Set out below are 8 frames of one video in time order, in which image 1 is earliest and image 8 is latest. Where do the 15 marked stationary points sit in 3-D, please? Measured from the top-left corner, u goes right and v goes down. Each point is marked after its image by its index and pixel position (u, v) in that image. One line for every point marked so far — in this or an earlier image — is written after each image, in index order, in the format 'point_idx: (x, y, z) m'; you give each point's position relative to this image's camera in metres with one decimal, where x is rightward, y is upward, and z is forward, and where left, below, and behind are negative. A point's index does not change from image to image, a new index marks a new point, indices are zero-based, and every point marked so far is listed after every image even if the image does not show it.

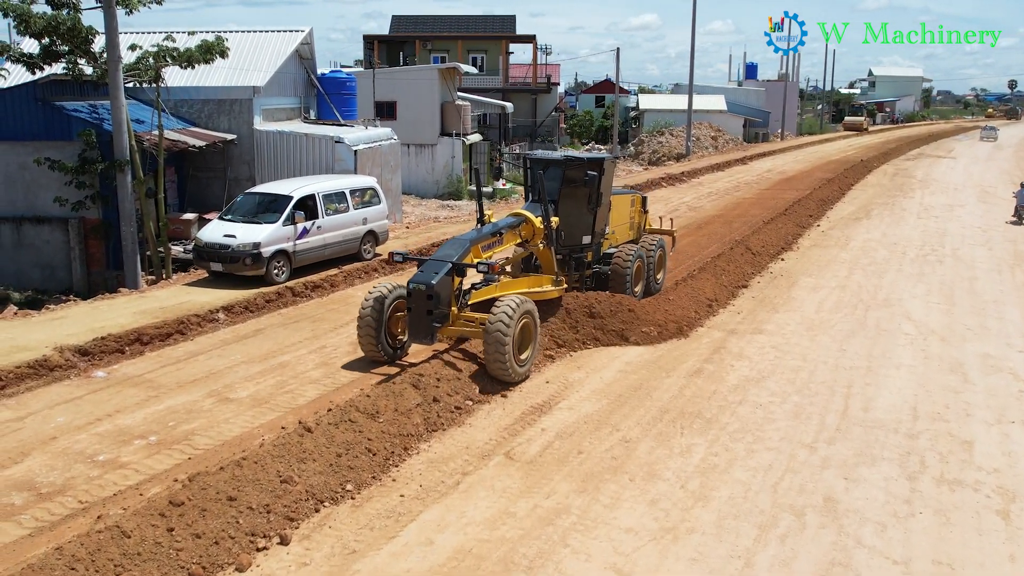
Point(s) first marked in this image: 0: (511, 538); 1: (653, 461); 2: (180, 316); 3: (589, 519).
0: (0.0, -1.7, +6.7) m
1: (+1.2, -1.4, +8.2) m
2: (-3.9, -0.3, +11.6) m
3: (+0.6, -1.7, +7.0) m
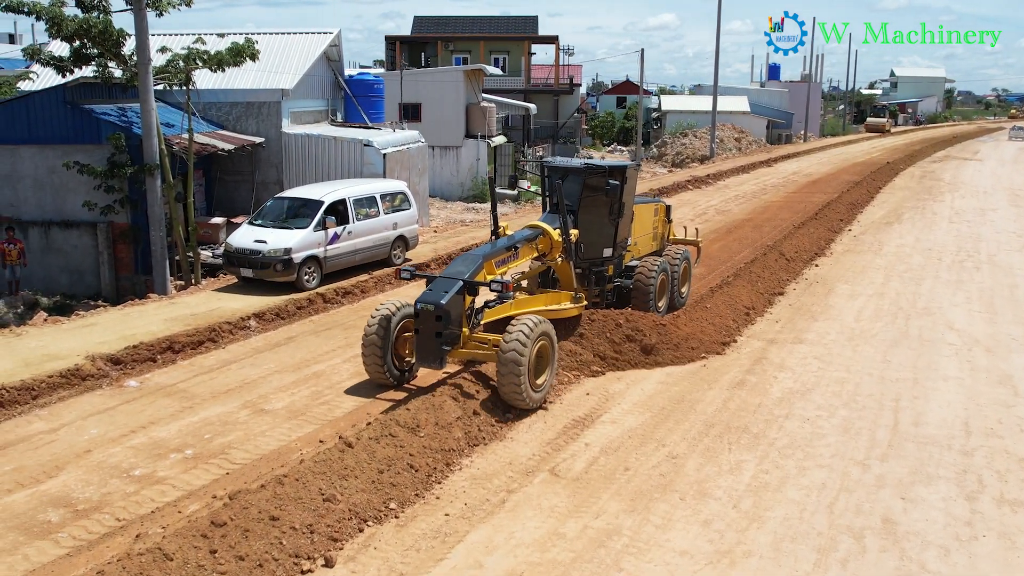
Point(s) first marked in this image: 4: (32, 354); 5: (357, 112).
0: (+0.3, -1.8, +6.5) m
1: (+1.5, -1.5, +7.9) m
2: (-3.5, -0.4, +11.4) m
3: (+0.9, -1.8, +6.8) m
4: (-4.9, -0.7, +10.0) m
5: (-3.1, +3.6, +19.8) m
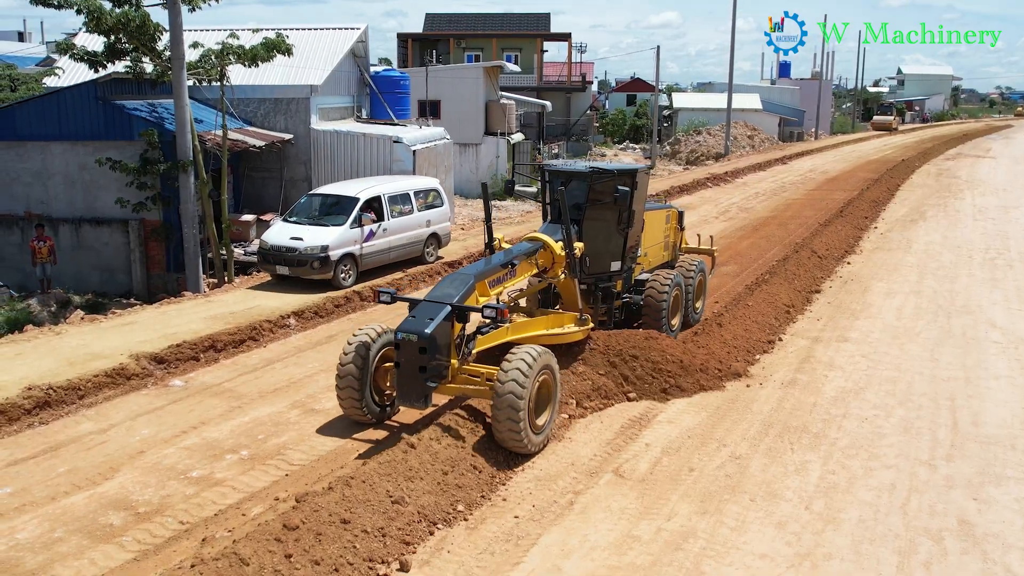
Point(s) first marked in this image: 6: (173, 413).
0: (+0.8, -1.8, +6.3) m
1: (+2.0, -1.5, +7.8) m
2: (-3.0, -0.4, +11.3) m
3: (+1.4, -1.7, +6.6) m
4: (-4.4, -0.7, +9.9) m
5: (-2.6, +3.6, +19.7) m
6: (-3.1, -1.1, +8.9) m
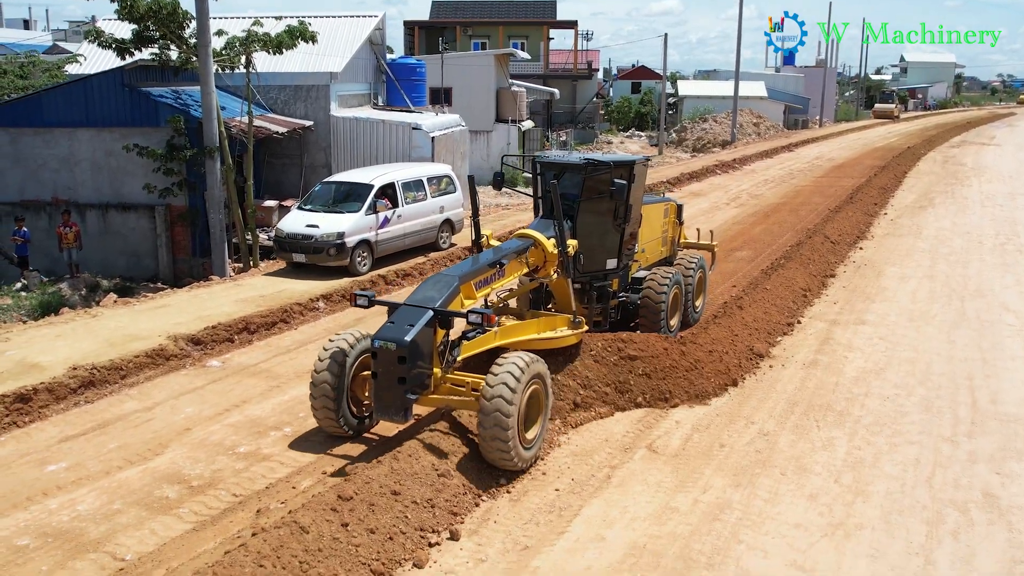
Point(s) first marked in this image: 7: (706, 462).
0: (+1.1, -1.7, +6.5) m
1: (+2.3, -1.4, +8.0) m
2: (-2.7, -0.2, +11.5) m
3: (+1.7, -1.6, +6.9) m
4: (-4.1, -0.5, +10.1) m
5: (-2.3, +3.9, +19.9) m
6: (-2.8, -1.0, +9.1) m
7: (+1.5, -1.4, +7.8) m
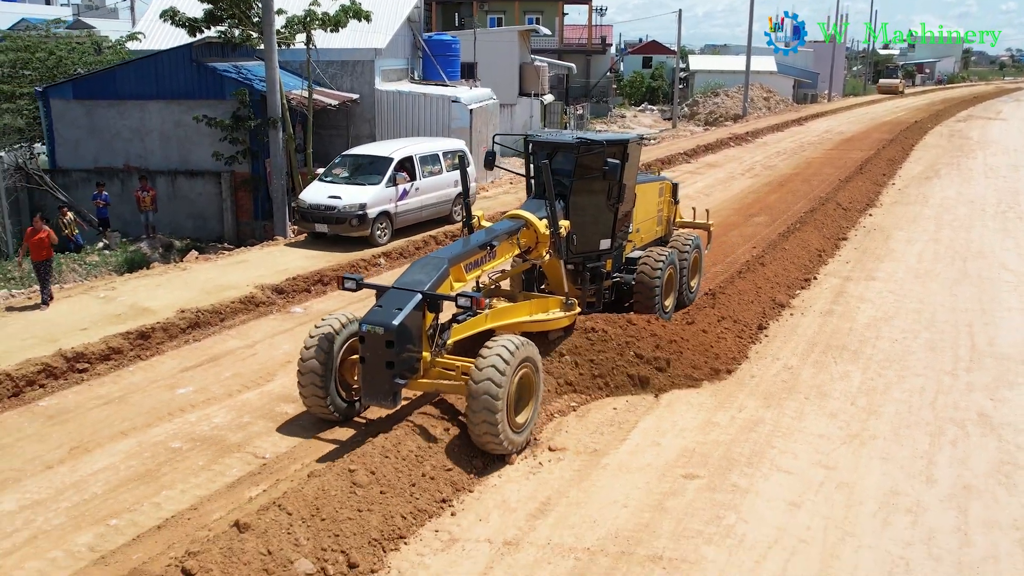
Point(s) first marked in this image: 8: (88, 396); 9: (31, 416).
0: (+1.7, -1.2, +7.8) m
1: (+2.9, -0.9, +9.2) m
2: (-2.1, +0.4, +12.7) m
3: (+2.3, -1.2, +8.1) m
4: (-3.6, 0.0, +11.4) m
5: (-1.7, +4.7, +21.0) m
6: (-2.2, -0.5, +10.3) m
7: (+2.1, -0.9, +9.0) m
8: (-3.7, -0.9, +8.5) m
9: (-4.0, -1.1, +8.1) m
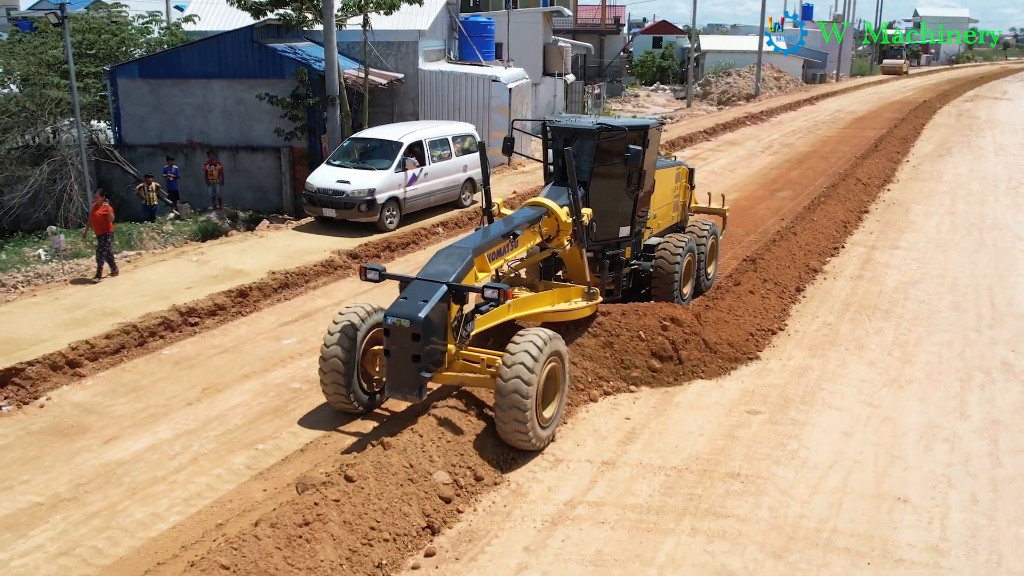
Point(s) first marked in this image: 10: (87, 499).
0: (+2.4, -0.9, +8.8) m
1: (+3.6, -0.5, +10.2) m
2: (-1.4, +0.8, +13.7) m
3: (+3.0, -0.8, +9.1) m
4: (-2.9, +0.5, +12.3) m
5: (-0.9, +5.3, +21.8) m
6: (-1.5, -0.1, +11.3) m
7: (+2.8, -0.6, +10.0) m
8: (-3.0, -0.6, +9.5) m
9: (-3.3, -0.7, +9.1) m
10: (-2.9, -1.4, +6.6) m
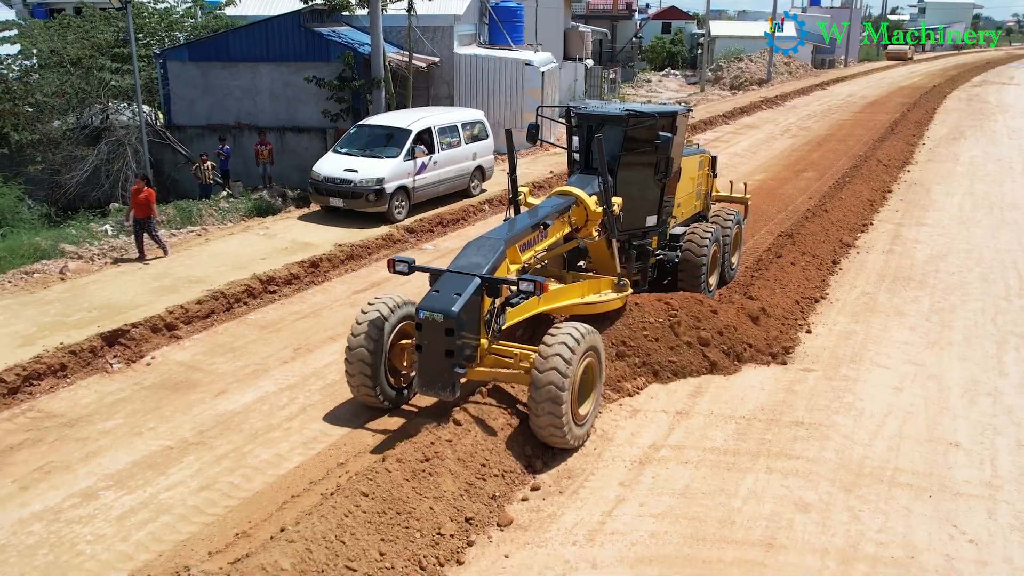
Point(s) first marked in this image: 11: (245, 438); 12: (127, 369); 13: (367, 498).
0: (+3.1, -0.6, +9.4) m
1: (+4.3, -0.2, +10.9) m
2: (-0.8, +1.2, +14.3) m
3: (+3.6, -0.5, +9.8) m
4: (-2.2, +0.8, +12.9) m
5: (-0.3, +5.8, +22.4) m
6: (-0.9, +0.3, +11.9) m
7: (+3.5, -0.2, +10.6) m
8: (-2.3, -0.2, +10.2) m
9: (-2.6, -0.4, +9.7) m
10: (-2.2, -1.2, +7.3) m
11: (-2.0, -1.1, +7.3) m
12: (-3.4, -0.7, +8.6) m
13: (-0.9, -1.3, +6.0) m
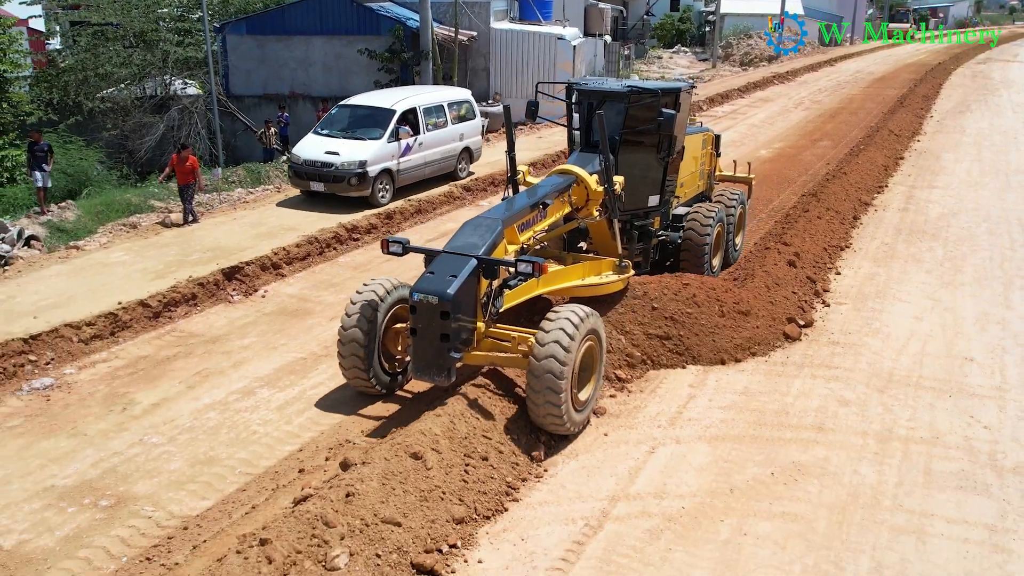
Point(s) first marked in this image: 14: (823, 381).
0: (+3.8, 0.0, +10.7) m
1: (+5.0, +0.4, +12.1) m
2: (-0.1, +1.9, +15.5) m
3: (+4.3, +0.1, +11.0) m
4: (-1.5, +1.5, +14.2) m
5: (+0.4, +6.6, +23.5) m
6: (-0.2, +0.9, +13.2) m
7: (+4.2, +0.4, +11.9) m
8: (-1.6, +0.4, +11.4) m
9: (-1.9, +0.2, +11.0) m
10: (-1.5, -0.6, +8.5) m
11: (-1.3, -0.6, +8.6) m
12: (-2.7, -0.1, +9.9) m
13: (-0.2, -0.7, +7.2) m
14: (+2.6, -0.8, +8.1) m
